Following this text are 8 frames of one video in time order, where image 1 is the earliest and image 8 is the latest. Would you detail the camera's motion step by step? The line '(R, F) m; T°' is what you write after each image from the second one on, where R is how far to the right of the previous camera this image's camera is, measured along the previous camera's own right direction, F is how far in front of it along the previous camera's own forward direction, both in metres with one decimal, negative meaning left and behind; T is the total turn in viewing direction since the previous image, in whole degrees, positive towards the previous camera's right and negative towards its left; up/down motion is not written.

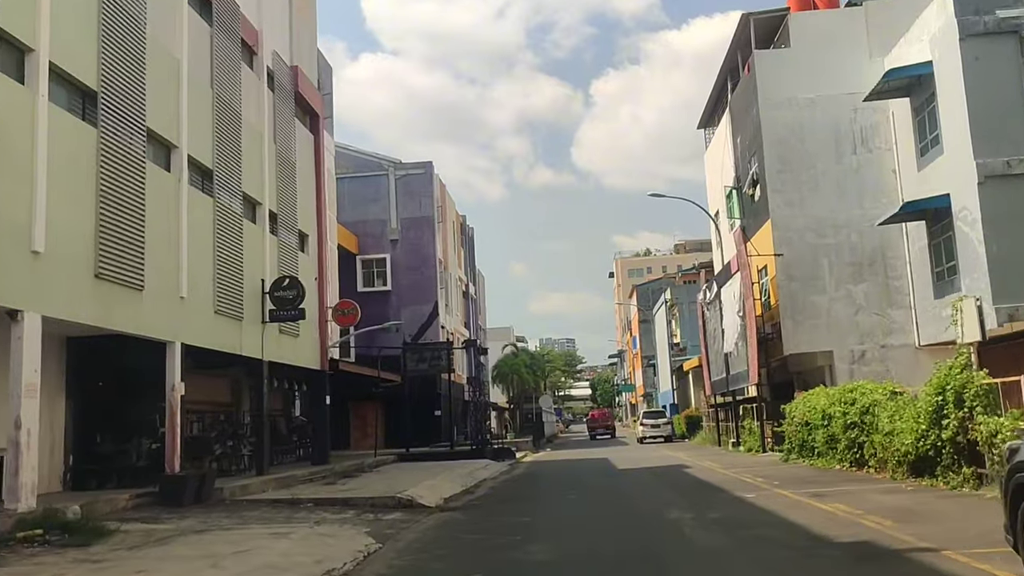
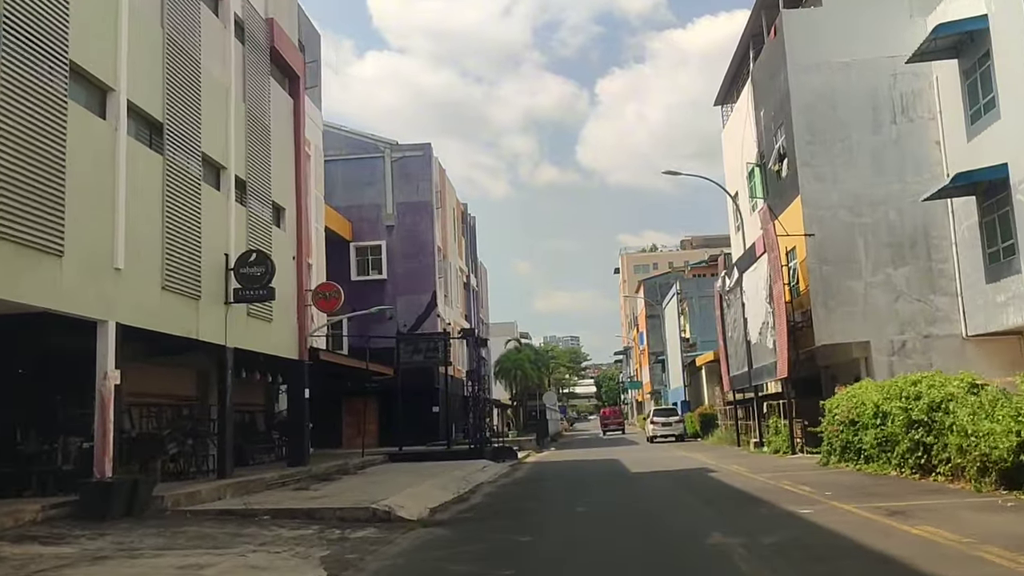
(+0.1, +2.9) m; 0°
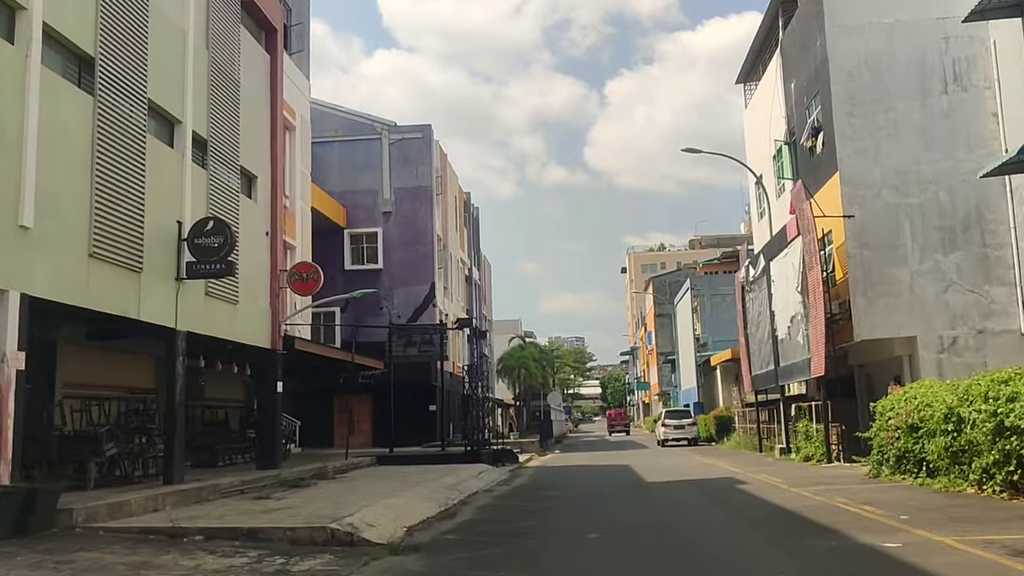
(+0.1, +2.8) m; 0°
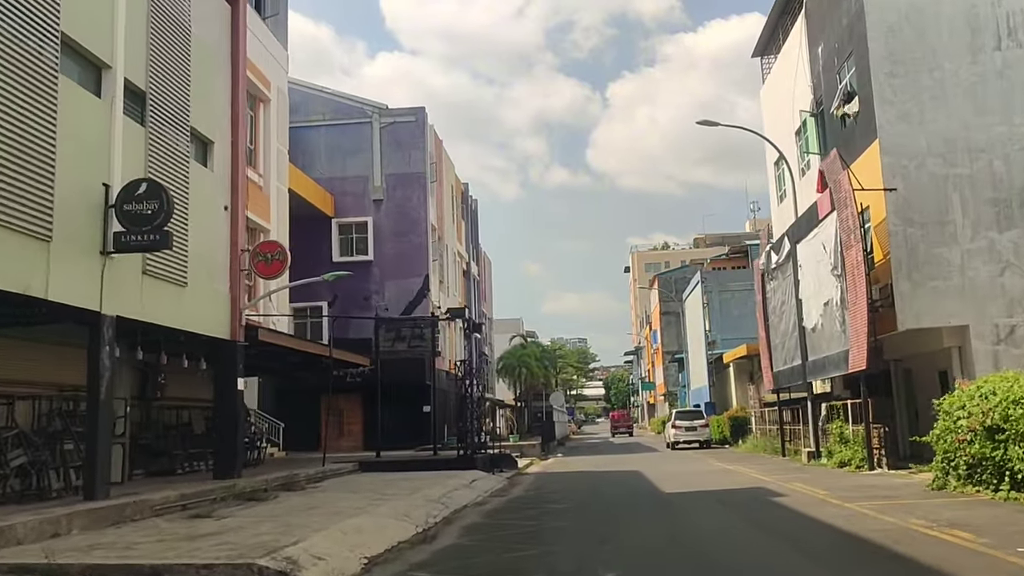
(+0.1, +2.8) m; 0°
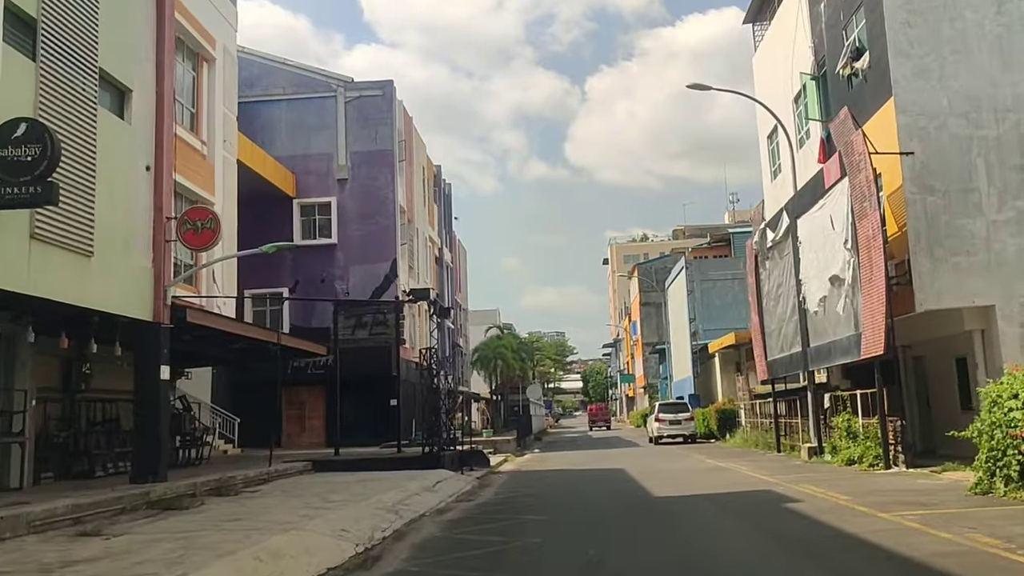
(+0.2, +2.5) m; +1°
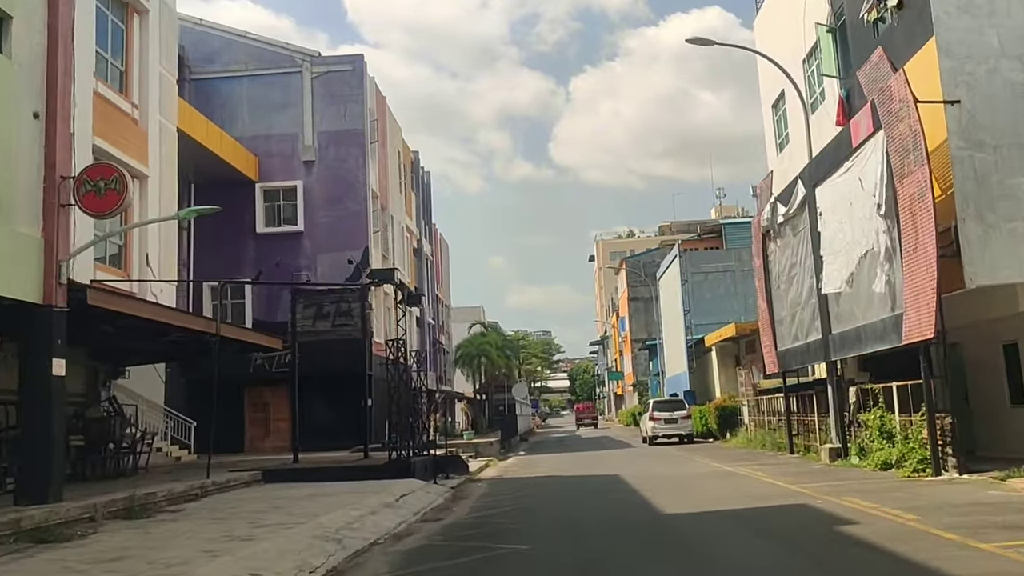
(+0.2, +2.9) m; +1°
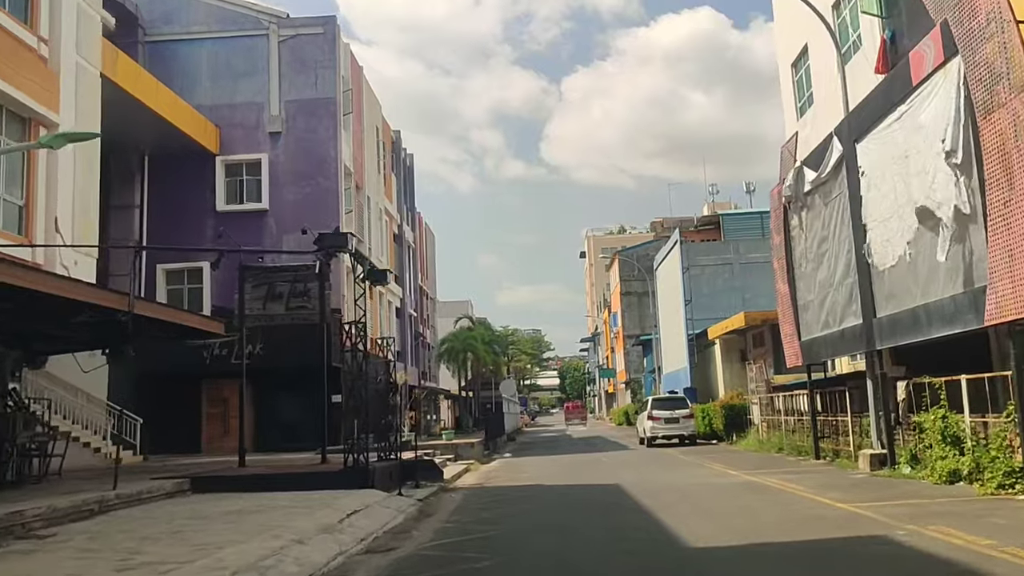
(+0.2, +3.3) m; +1°
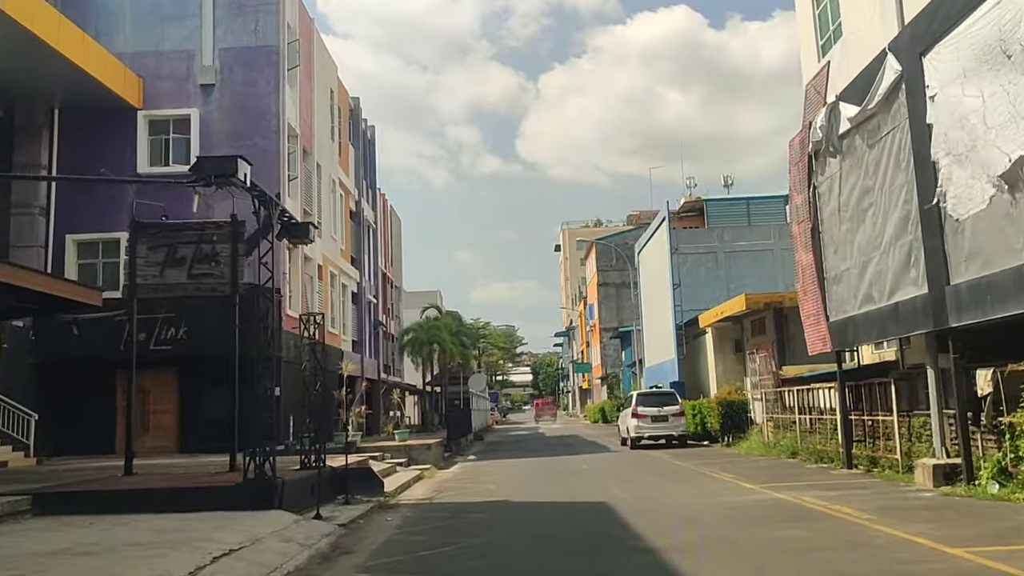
(+0.2, +4.1) m; +2°
